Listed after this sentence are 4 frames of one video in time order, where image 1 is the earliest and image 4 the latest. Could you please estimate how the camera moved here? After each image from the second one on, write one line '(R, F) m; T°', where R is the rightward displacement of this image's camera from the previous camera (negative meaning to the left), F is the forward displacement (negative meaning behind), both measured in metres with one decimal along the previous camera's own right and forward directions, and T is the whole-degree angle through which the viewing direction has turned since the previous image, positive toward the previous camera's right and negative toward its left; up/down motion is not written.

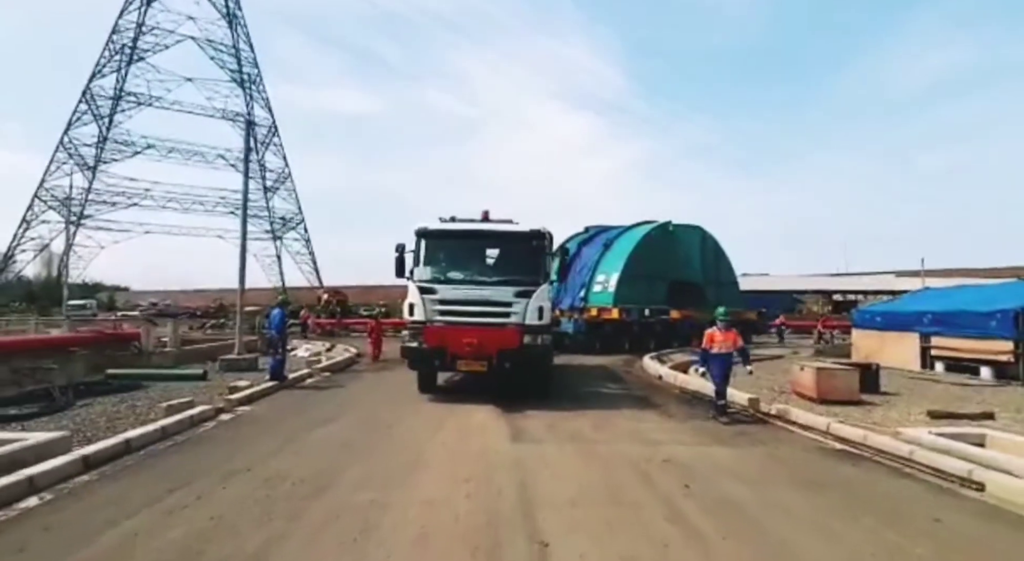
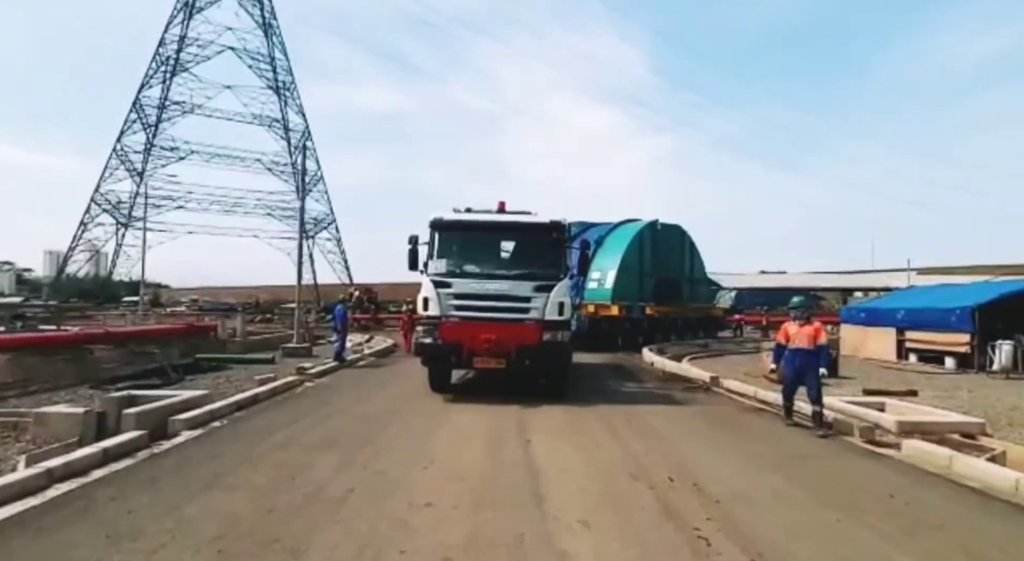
(+0.3, -3.3) m; -2°
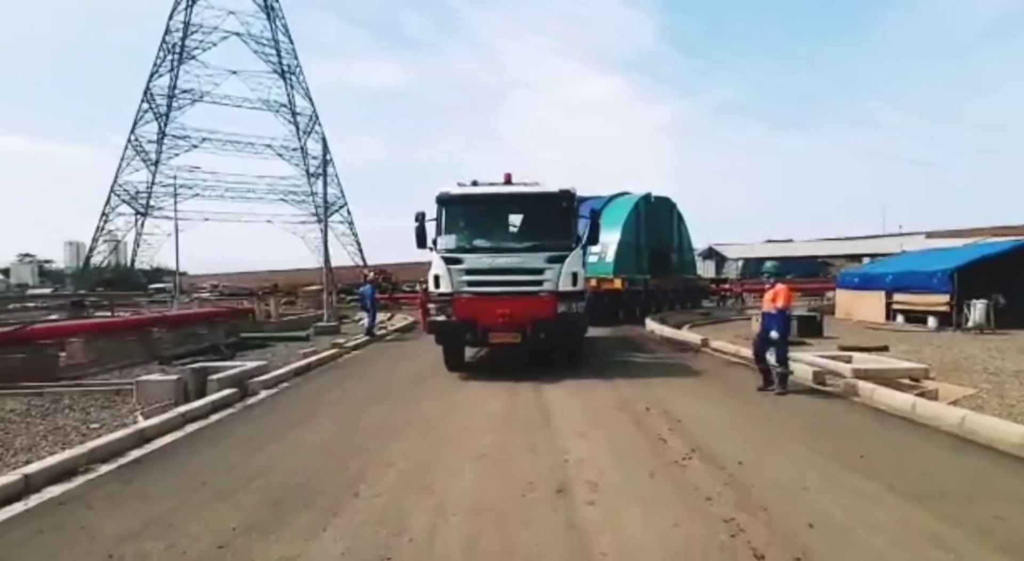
(0.0, -1.9) m; -1°
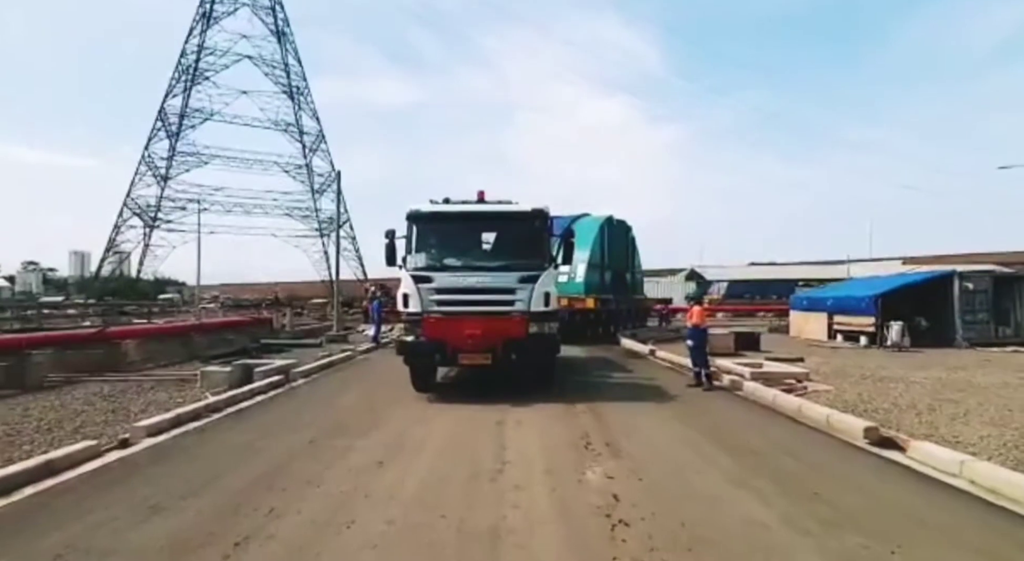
(+0.5, -3.8) m; 0°
